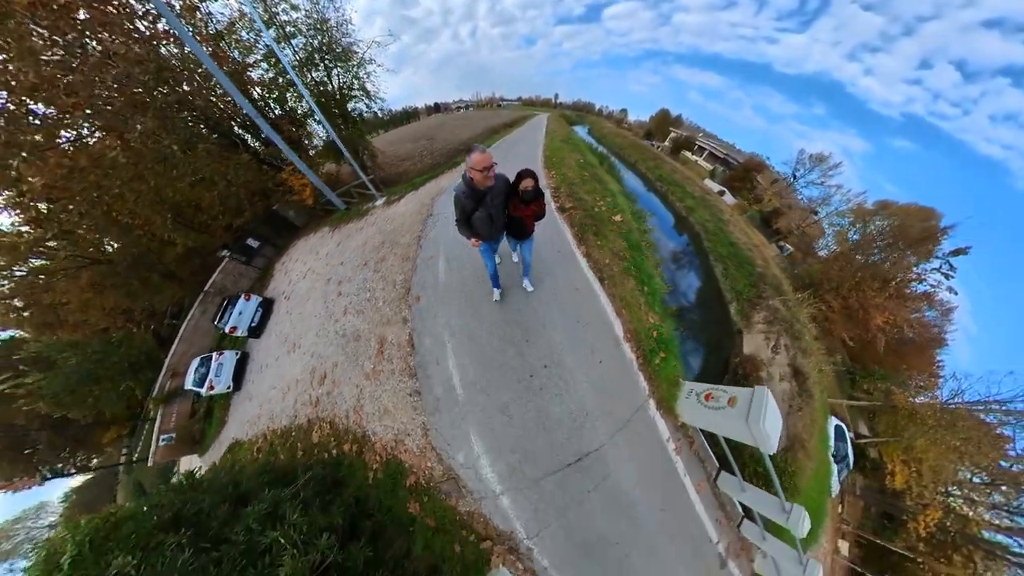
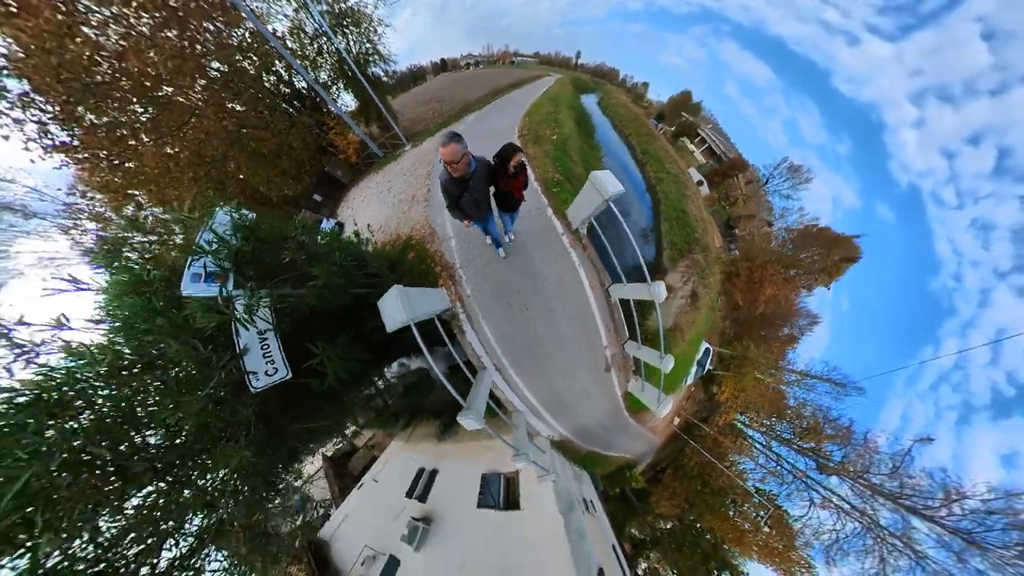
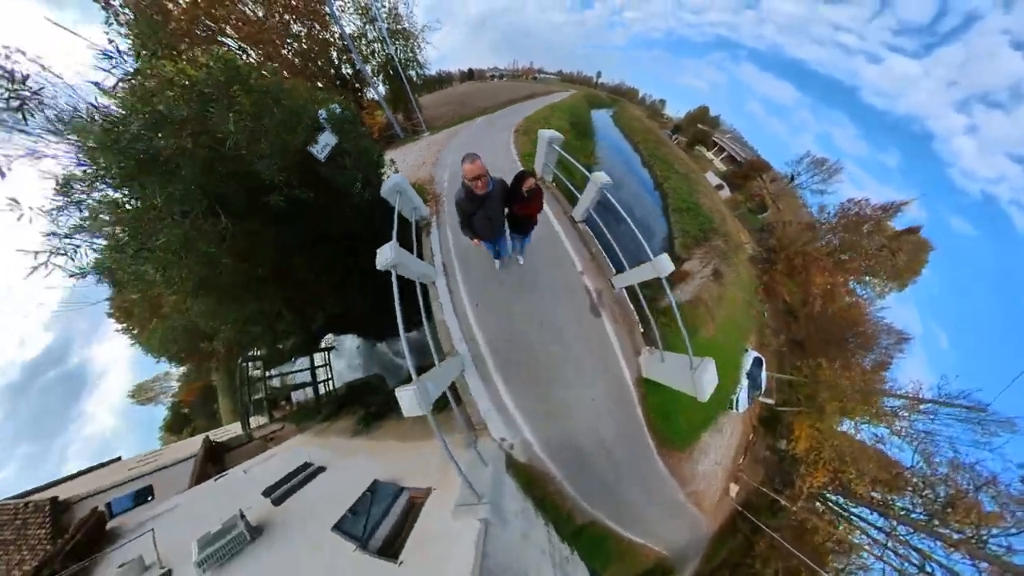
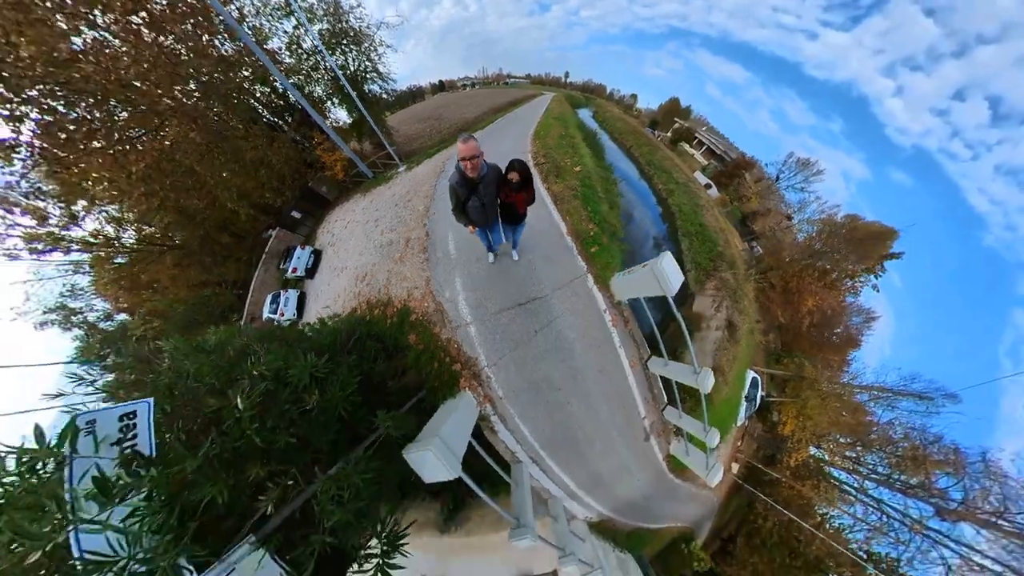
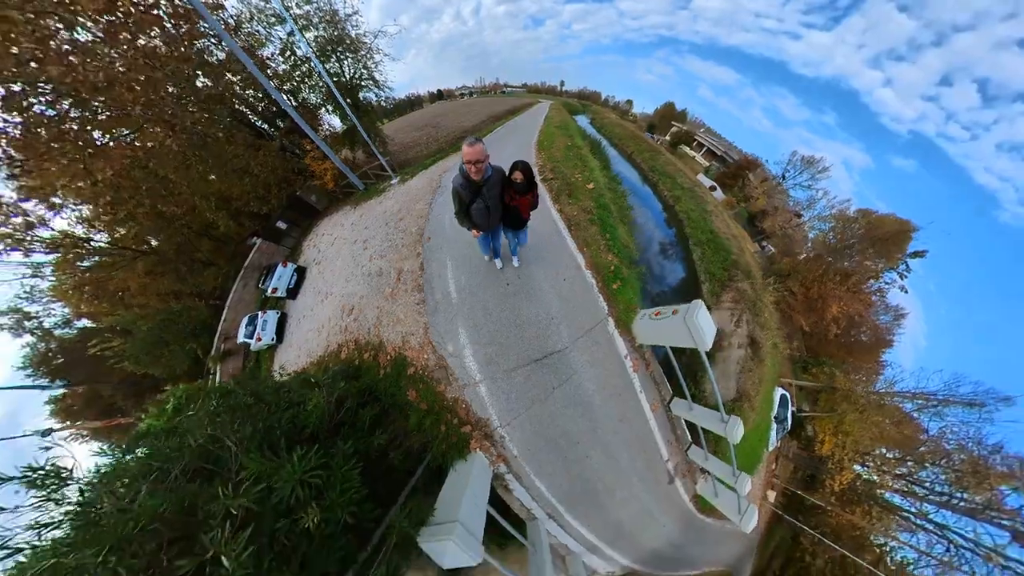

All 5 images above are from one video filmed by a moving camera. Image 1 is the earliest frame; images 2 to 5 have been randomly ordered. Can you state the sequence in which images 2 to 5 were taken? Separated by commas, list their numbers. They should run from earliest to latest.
5, 4, 2, 3
